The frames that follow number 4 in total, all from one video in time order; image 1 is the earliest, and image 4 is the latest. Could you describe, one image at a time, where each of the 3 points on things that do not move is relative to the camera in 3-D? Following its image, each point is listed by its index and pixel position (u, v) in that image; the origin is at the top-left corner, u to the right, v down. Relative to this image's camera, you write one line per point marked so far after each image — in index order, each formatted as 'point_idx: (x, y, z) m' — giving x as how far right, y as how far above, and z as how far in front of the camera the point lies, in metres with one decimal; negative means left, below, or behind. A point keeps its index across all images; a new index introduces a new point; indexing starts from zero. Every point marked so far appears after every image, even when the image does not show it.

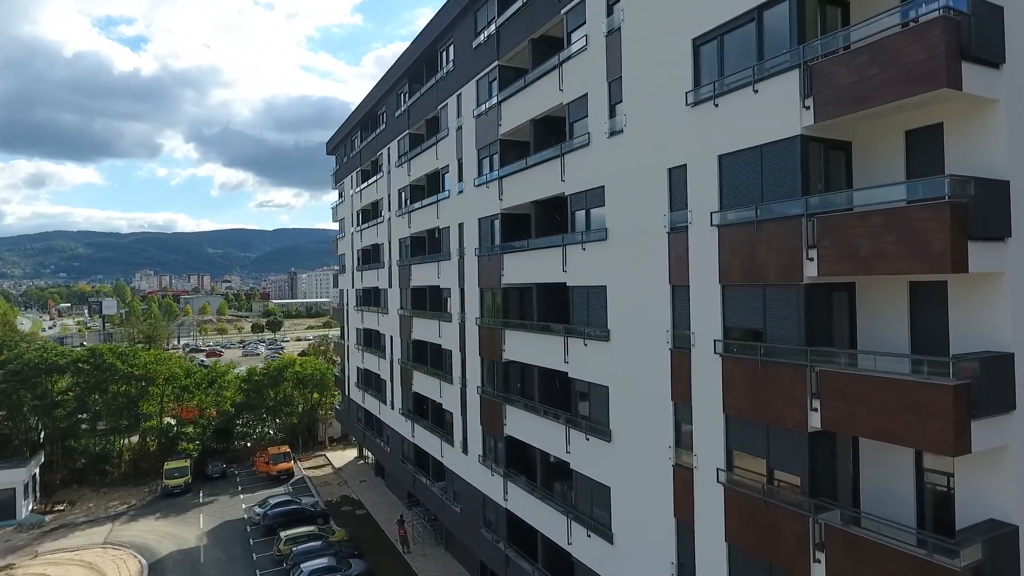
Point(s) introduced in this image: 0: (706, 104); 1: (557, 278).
0: (+4.3, +4.1, +14.0) m
1: (+1.5, +0.3, +19.9) m
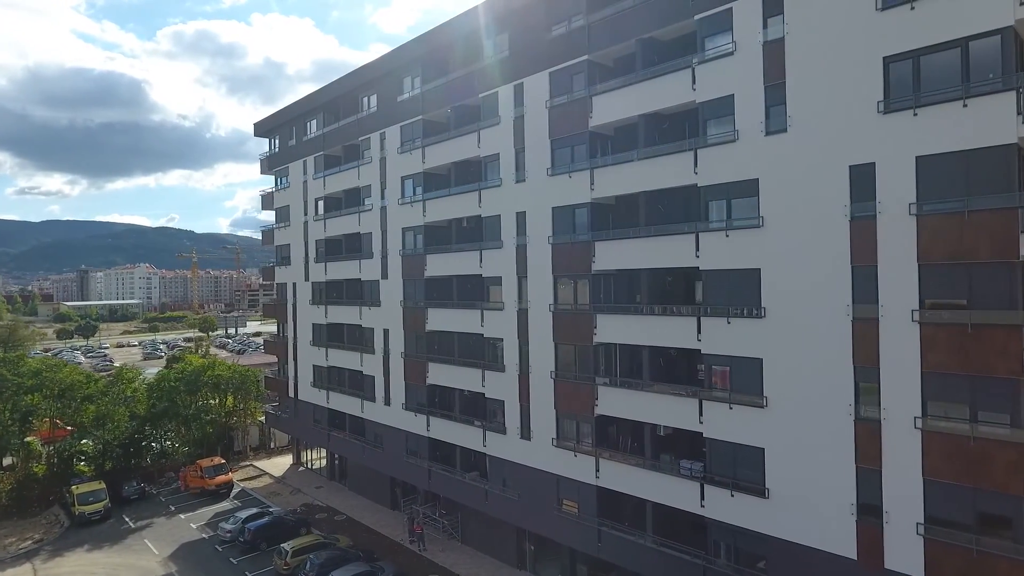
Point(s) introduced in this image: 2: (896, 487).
0: (+10.3, +4.6, +16.7) m
1: (+6.0, +0.9, +21.6) m
2: (+10.4, -5.4, +17.0) m
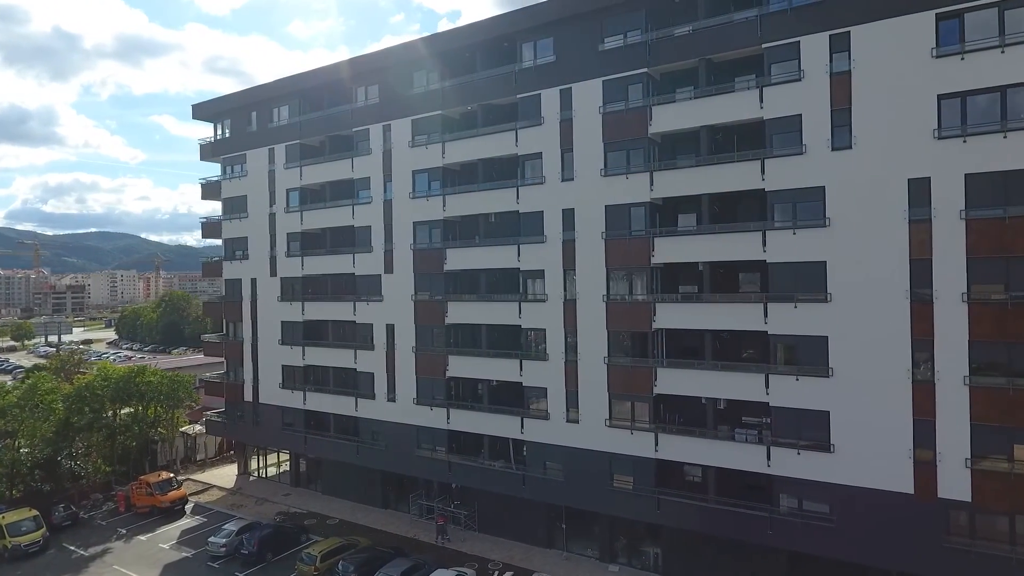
0: (+15.0, +5.1, +21.4) m
1: (+9.5, +1.3, +25.0) m
2: (+14.9, -5.0, +21.6) m
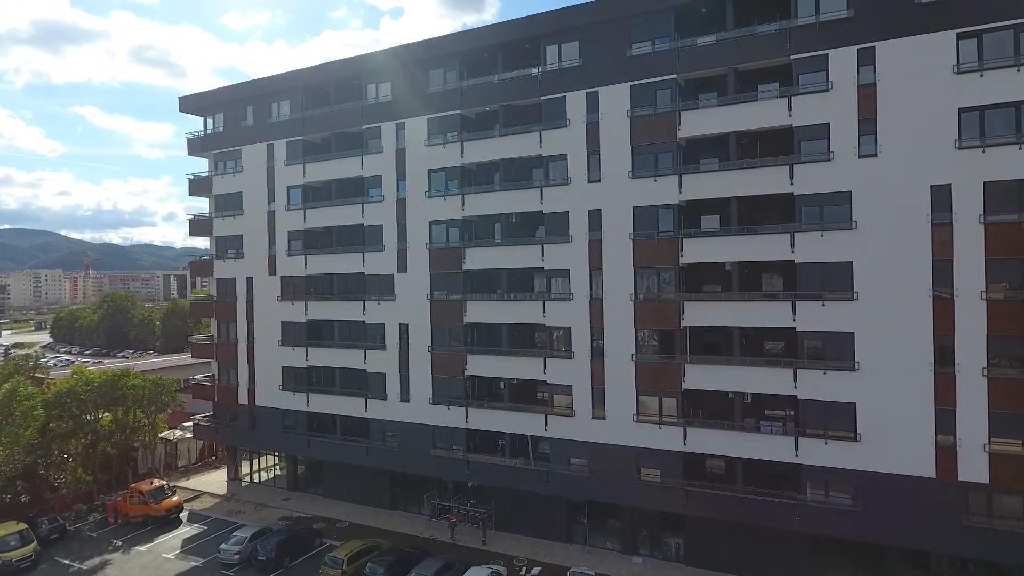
0: (+16.9, +5.1, +23.2) m
1: (+11.2, +1.3, +26.3) m
2: (+16.9, -4.9, +23.4) m
